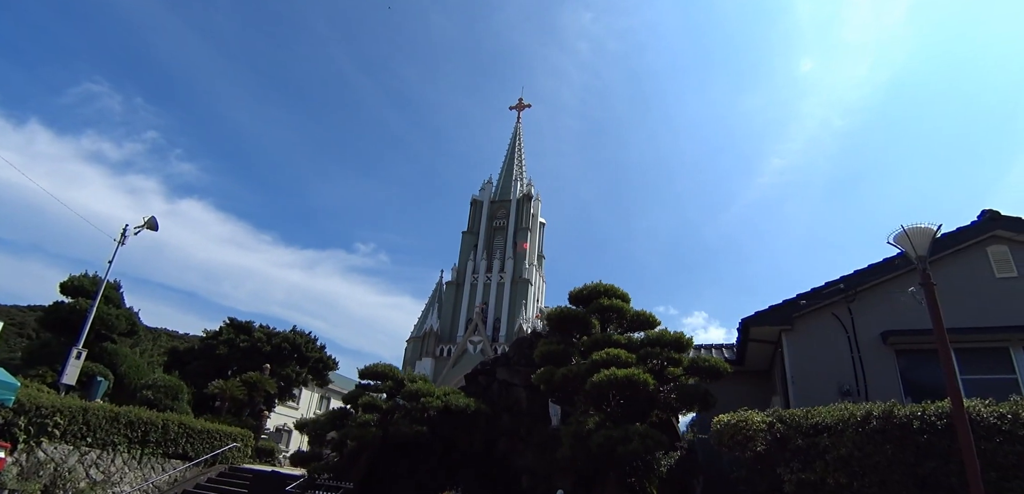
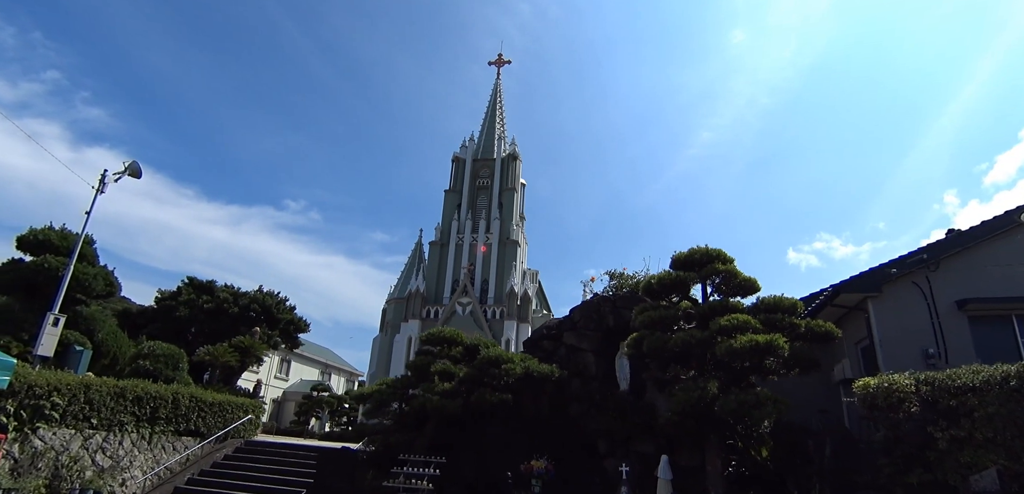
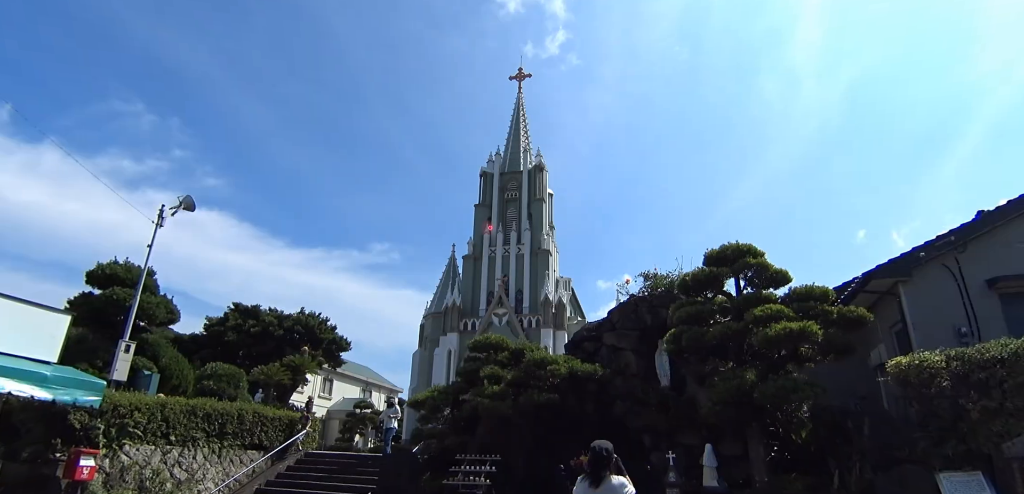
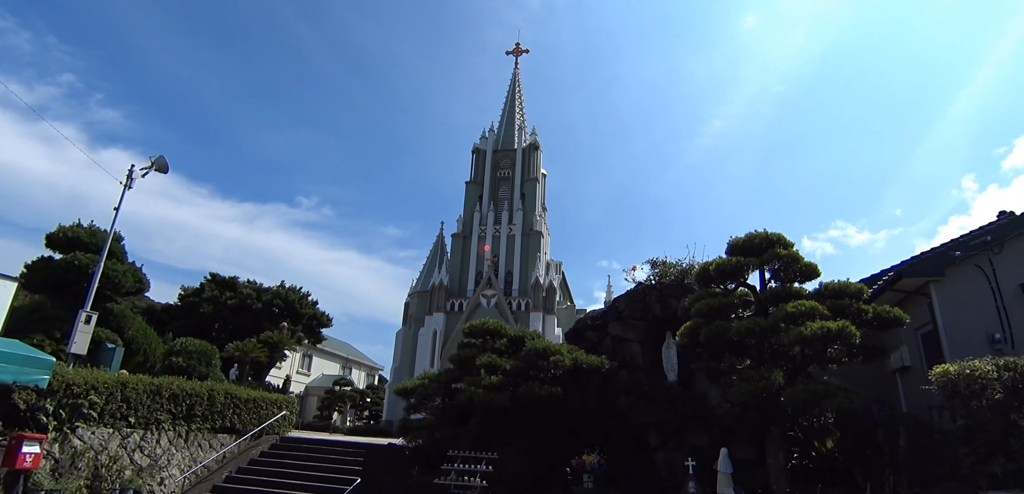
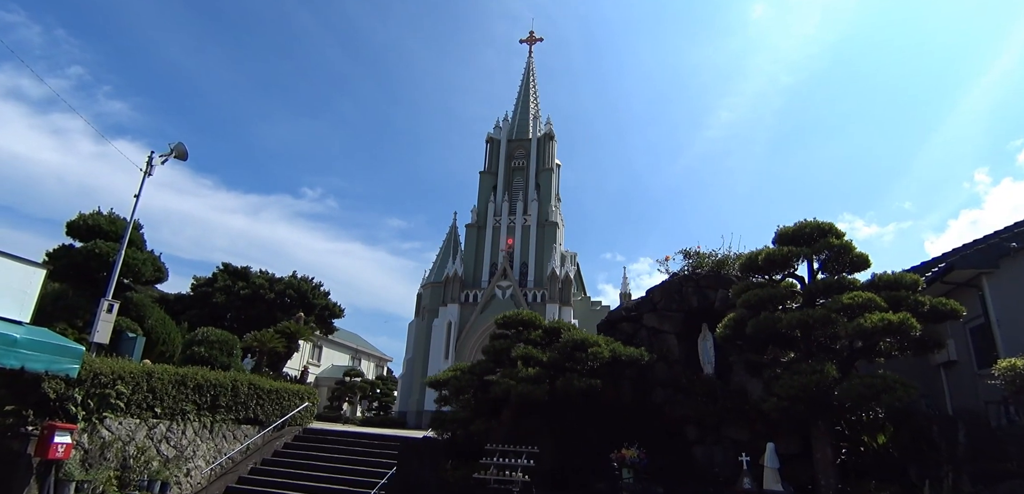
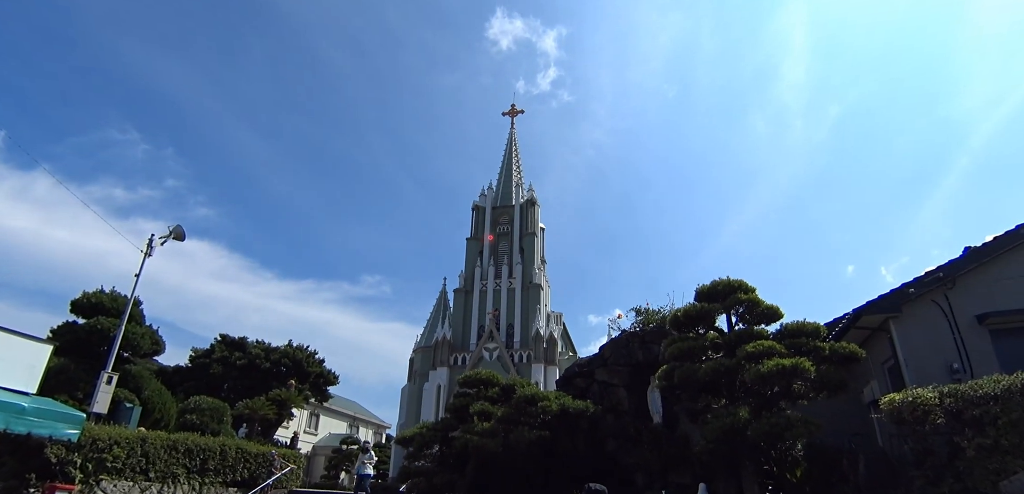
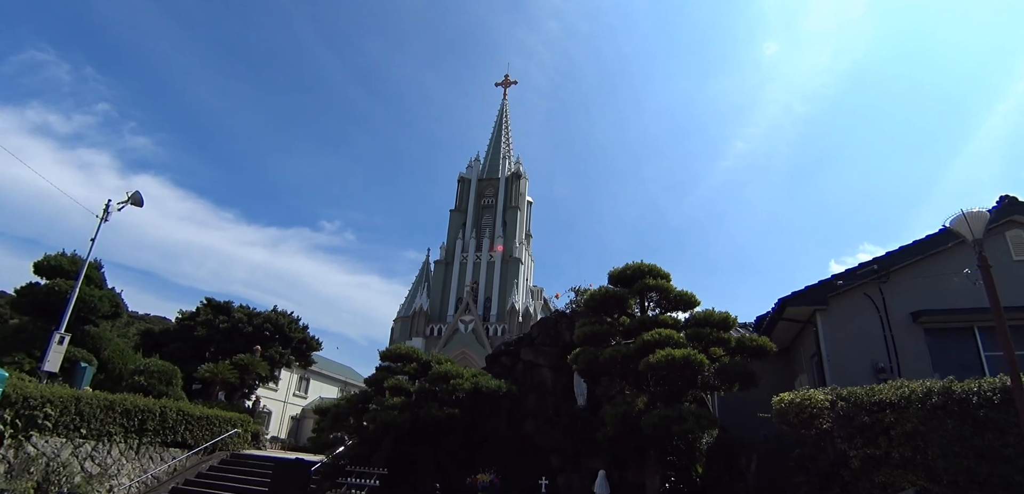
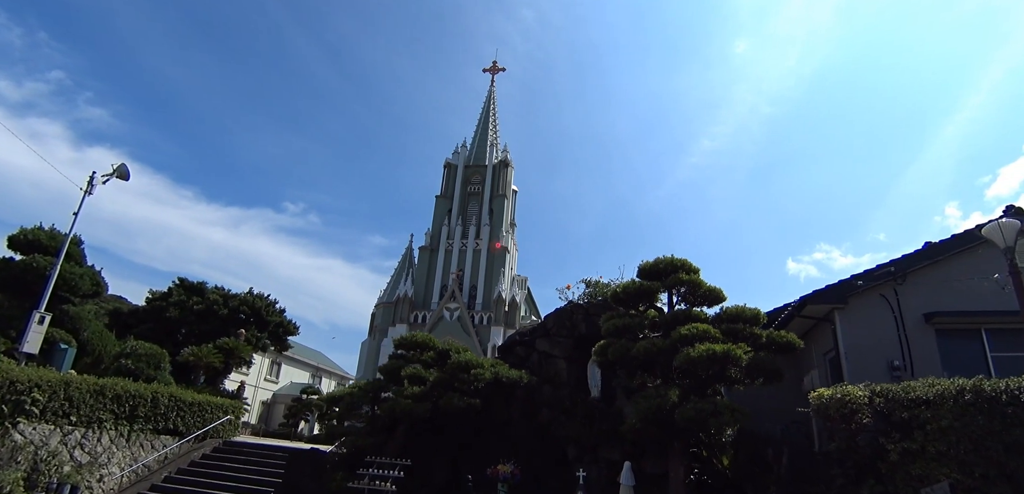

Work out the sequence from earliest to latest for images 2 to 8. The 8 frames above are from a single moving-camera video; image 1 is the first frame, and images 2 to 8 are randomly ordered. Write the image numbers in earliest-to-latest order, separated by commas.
7, 8, 2, 4, 5, 3, 6
